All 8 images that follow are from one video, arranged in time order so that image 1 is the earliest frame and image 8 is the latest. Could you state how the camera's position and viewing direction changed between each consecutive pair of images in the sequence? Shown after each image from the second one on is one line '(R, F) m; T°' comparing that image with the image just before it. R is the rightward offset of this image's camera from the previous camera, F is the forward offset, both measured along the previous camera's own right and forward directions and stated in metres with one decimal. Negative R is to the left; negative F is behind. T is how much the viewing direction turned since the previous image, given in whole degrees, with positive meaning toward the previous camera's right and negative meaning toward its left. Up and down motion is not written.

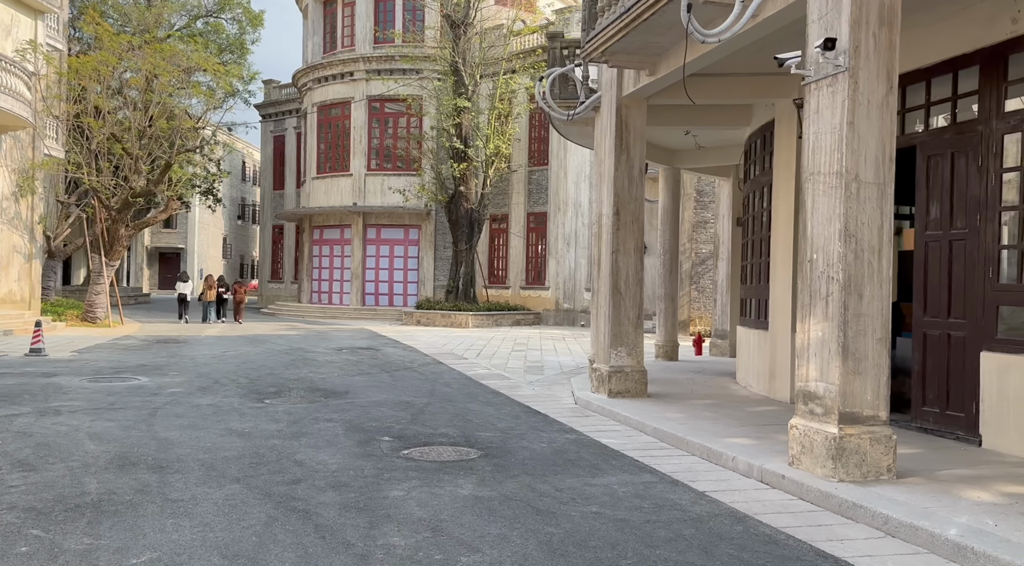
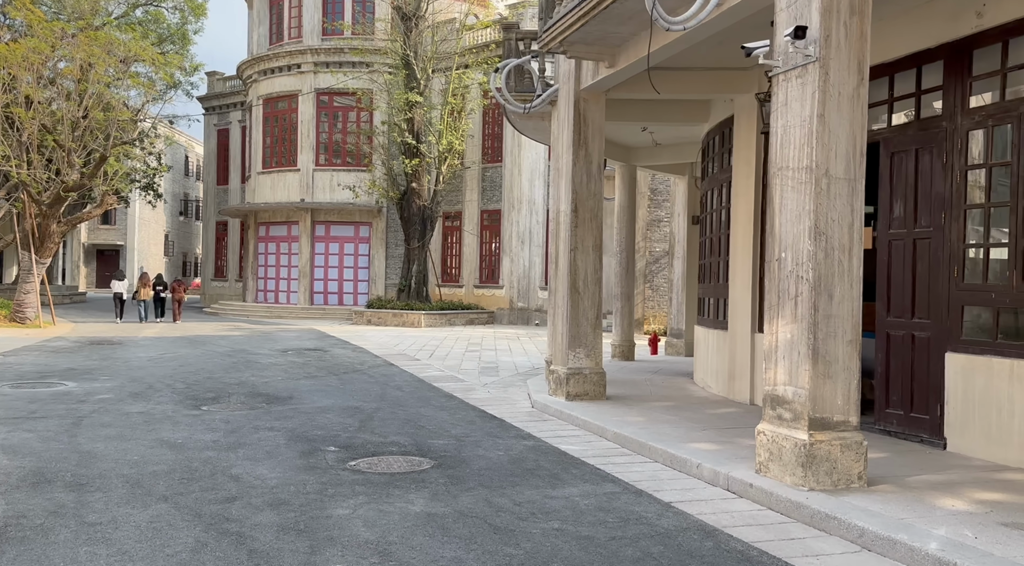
(0.0, +0.4) m; +3°
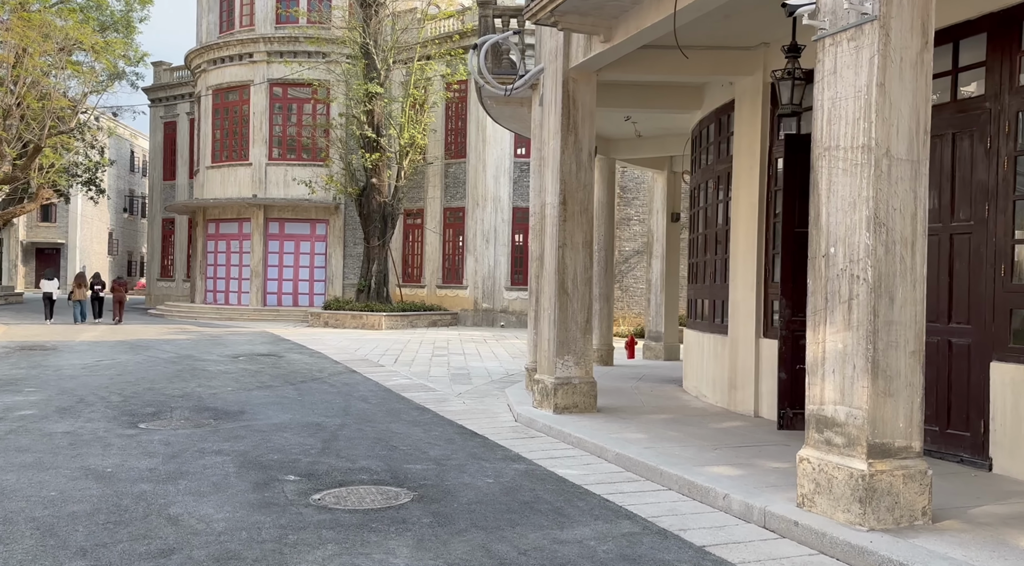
(-0.2, +1.0) m; +3°
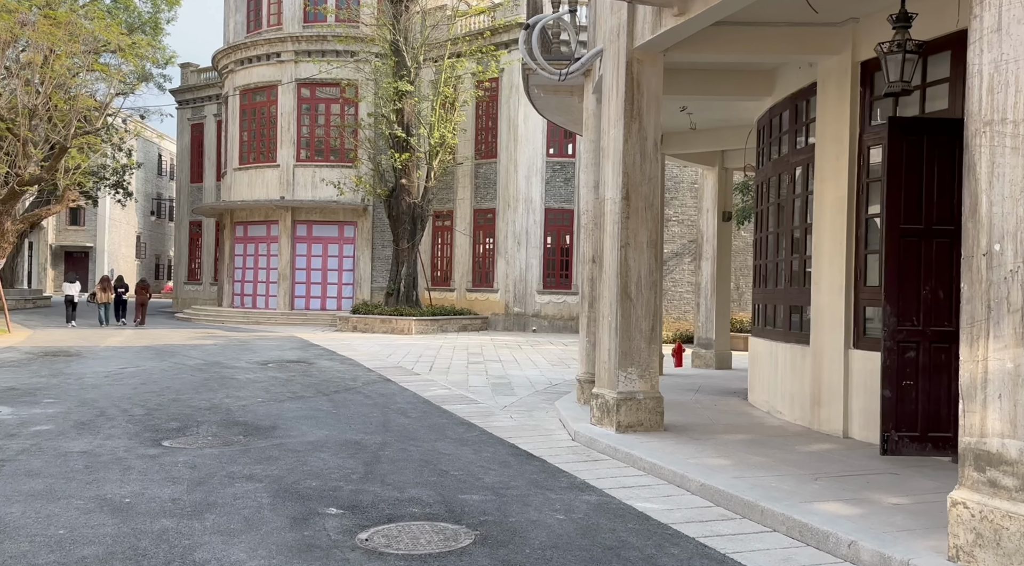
(-0.3, +0.8) m; -2°
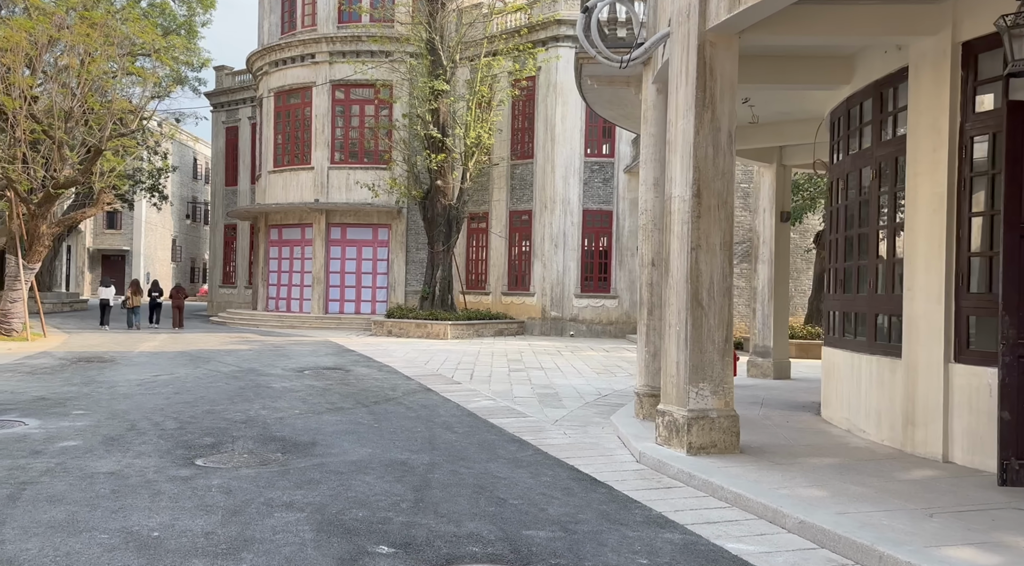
(-0.2, +0.7) m; -2°
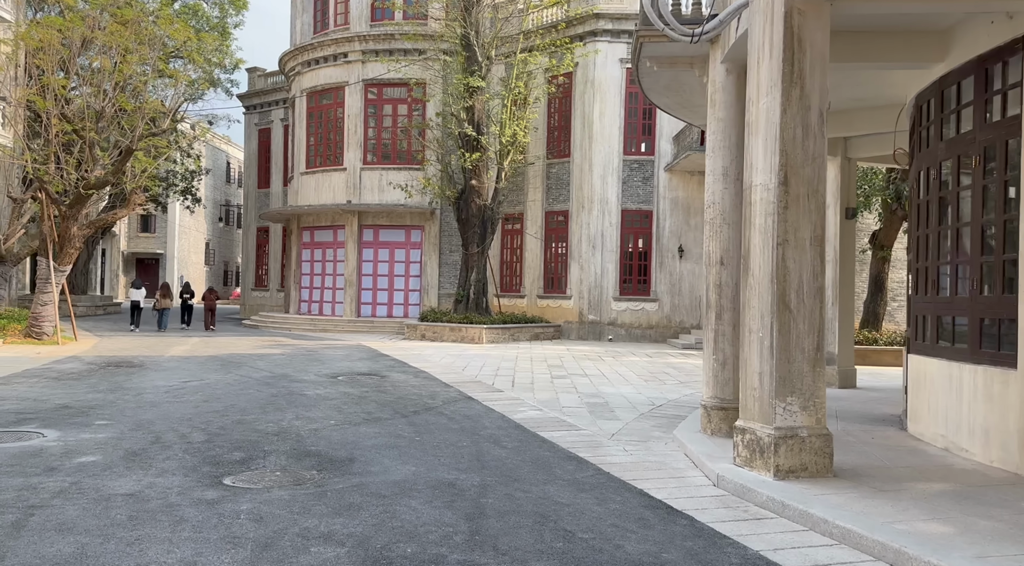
(-0.2, +0.8) m; -2°
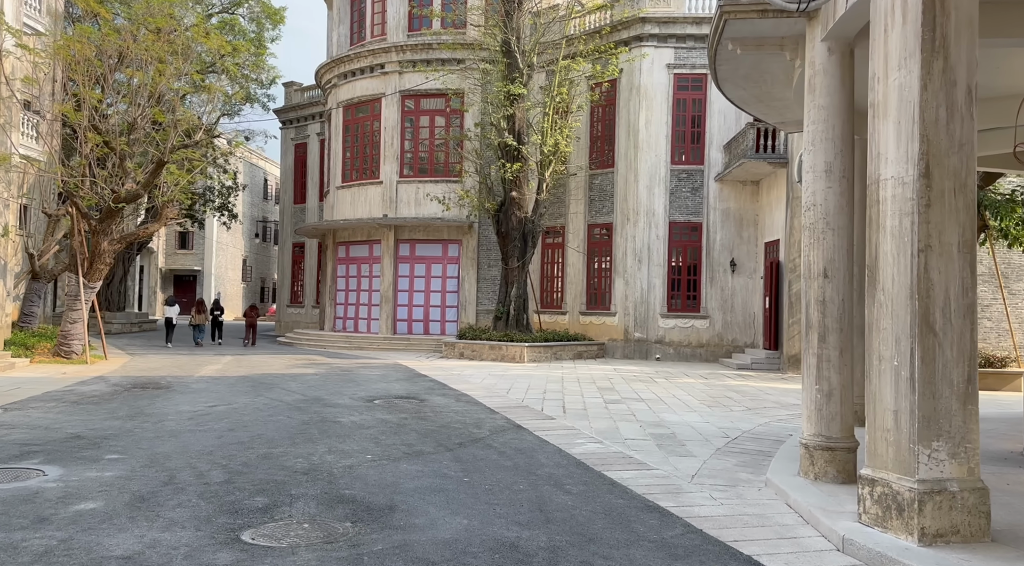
(-0.2, +1.2) m; -2°
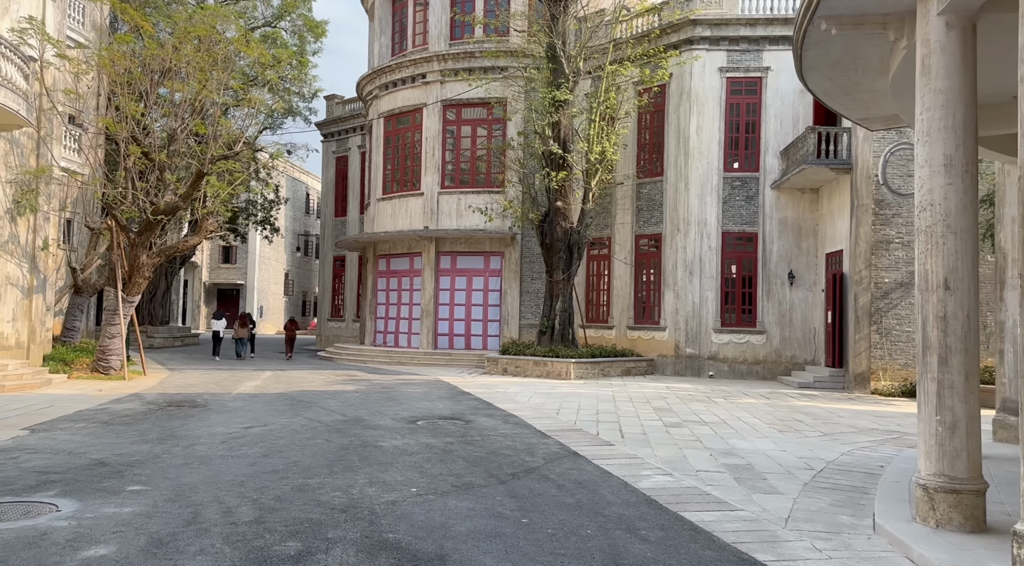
(-0.2, +0.9) m; -3°
